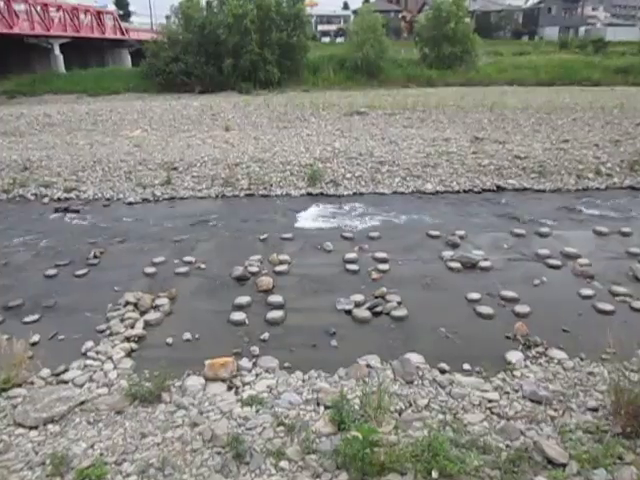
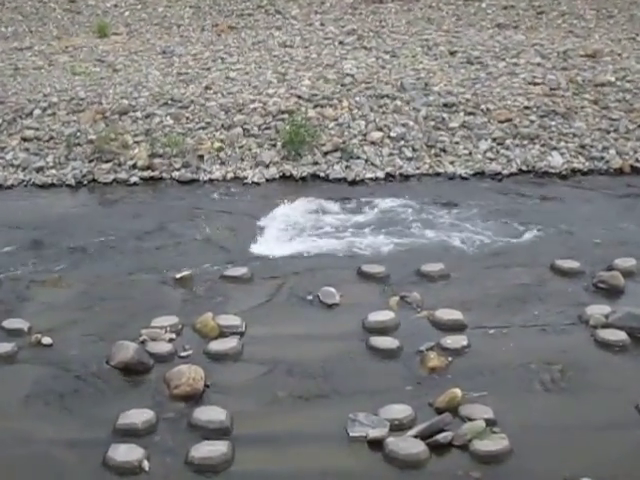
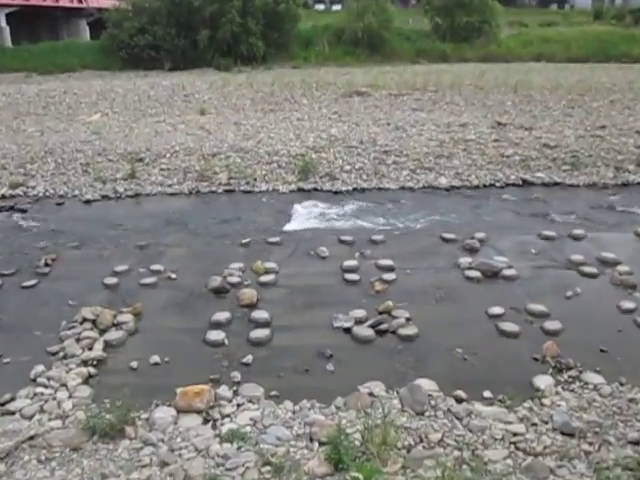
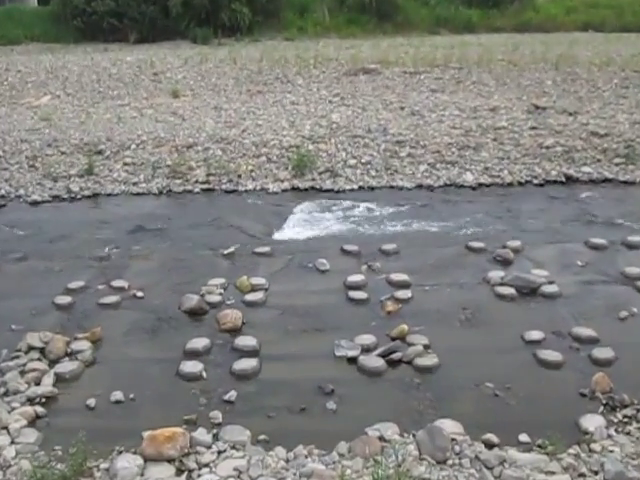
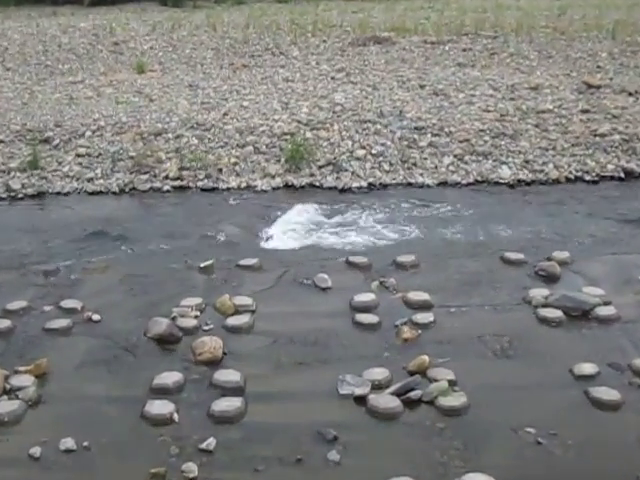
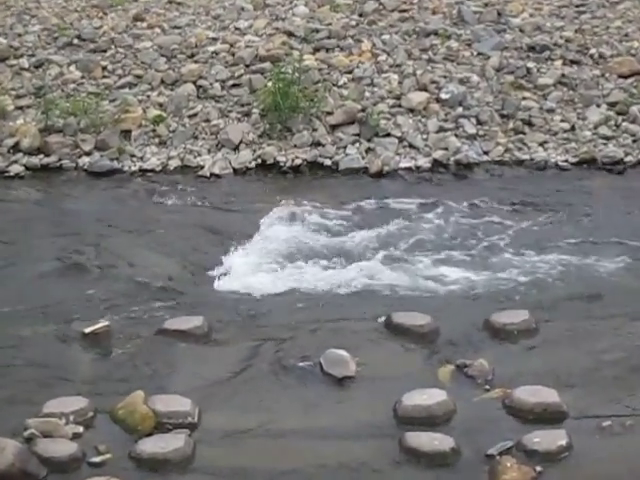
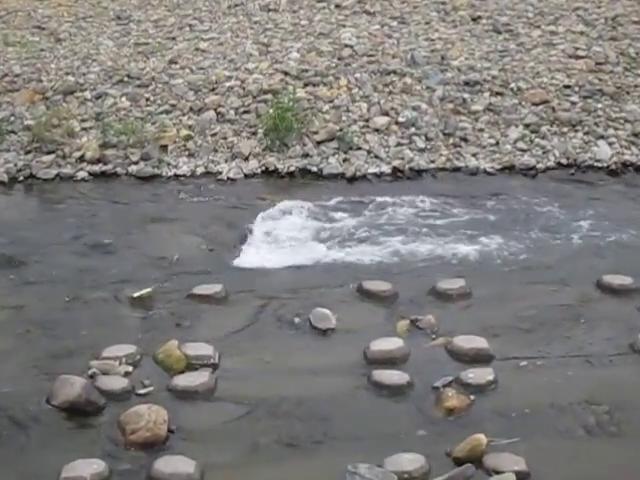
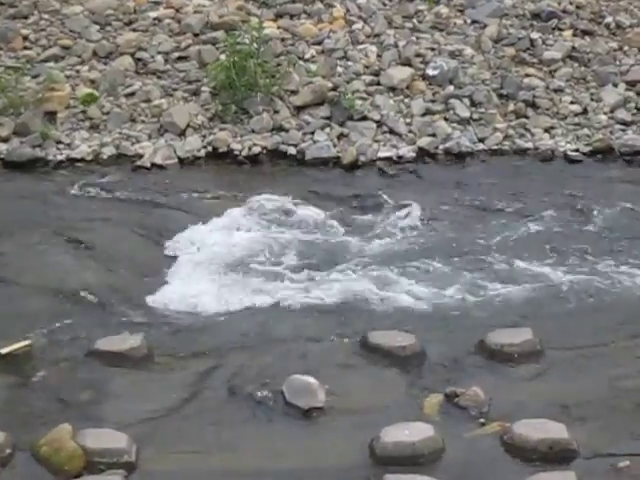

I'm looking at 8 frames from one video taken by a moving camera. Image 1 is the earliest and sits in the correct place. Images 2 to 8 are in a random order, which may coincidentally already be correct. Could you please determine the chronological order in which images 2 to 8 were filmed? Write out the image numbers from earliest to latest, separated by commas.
3, 4, 5, 2, 7, 6, 8
